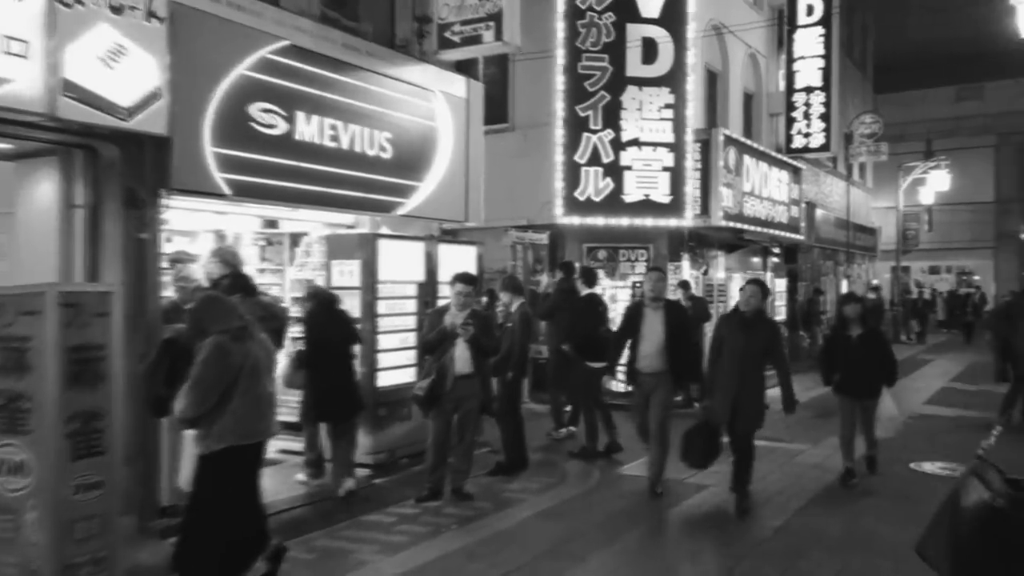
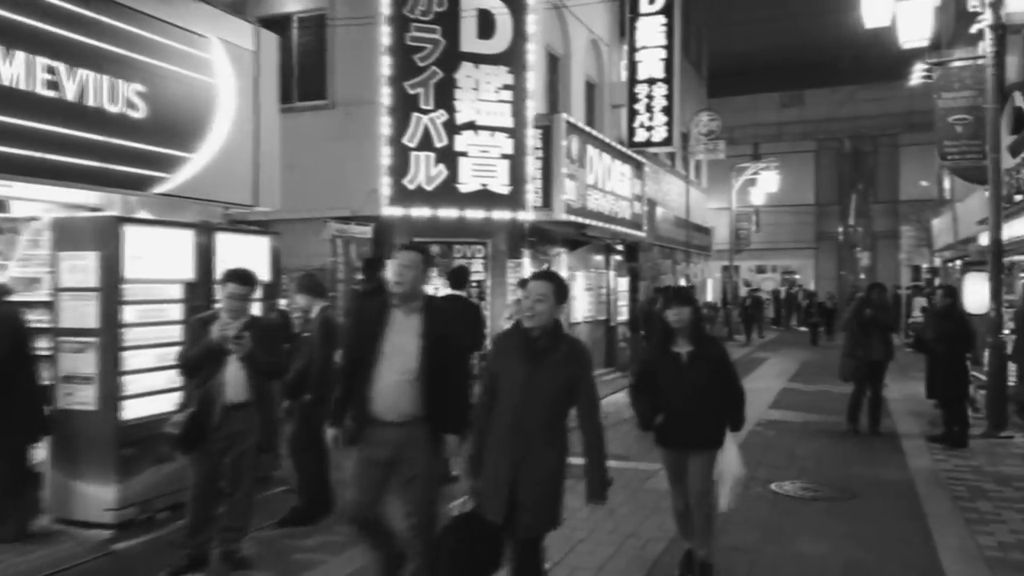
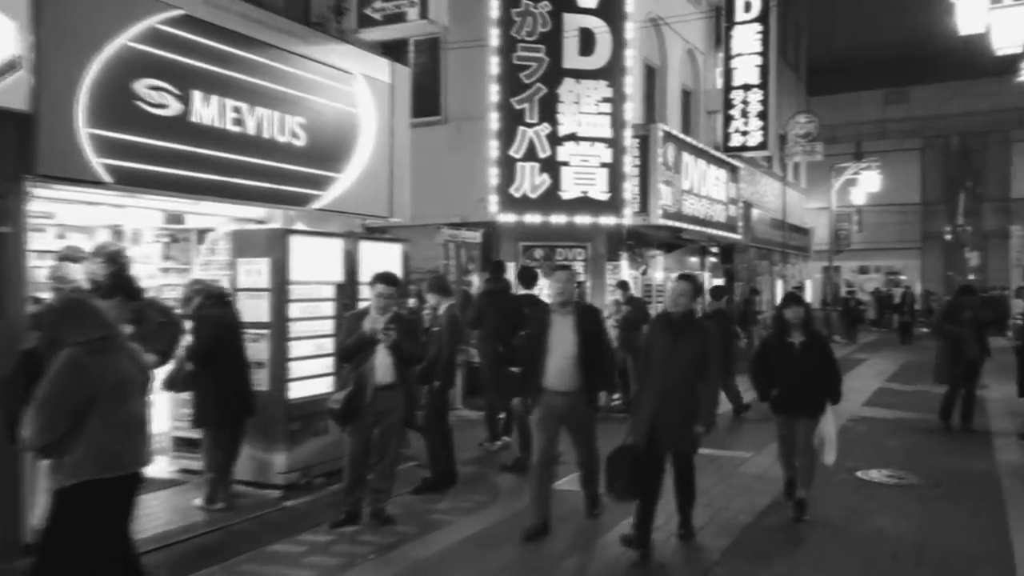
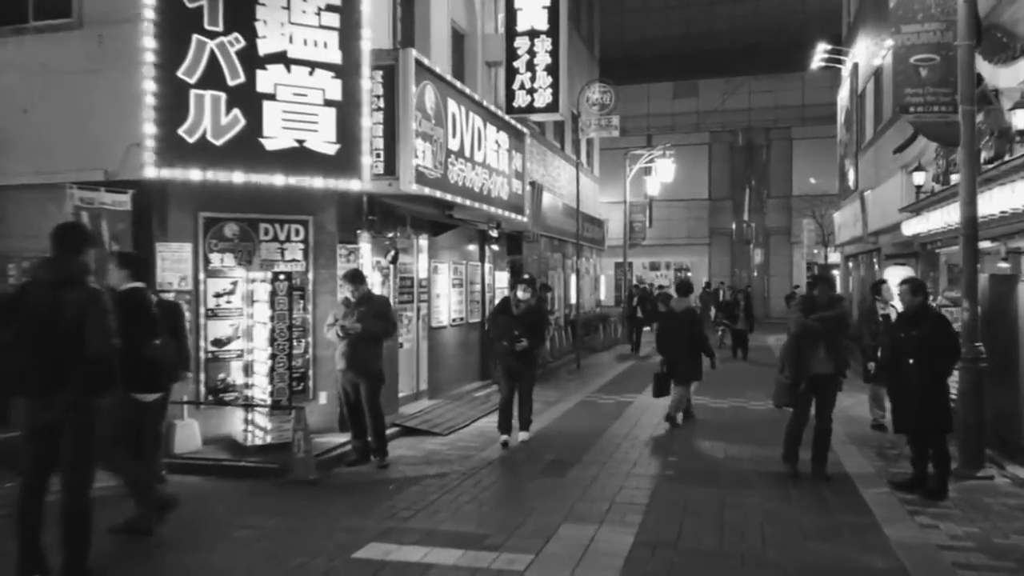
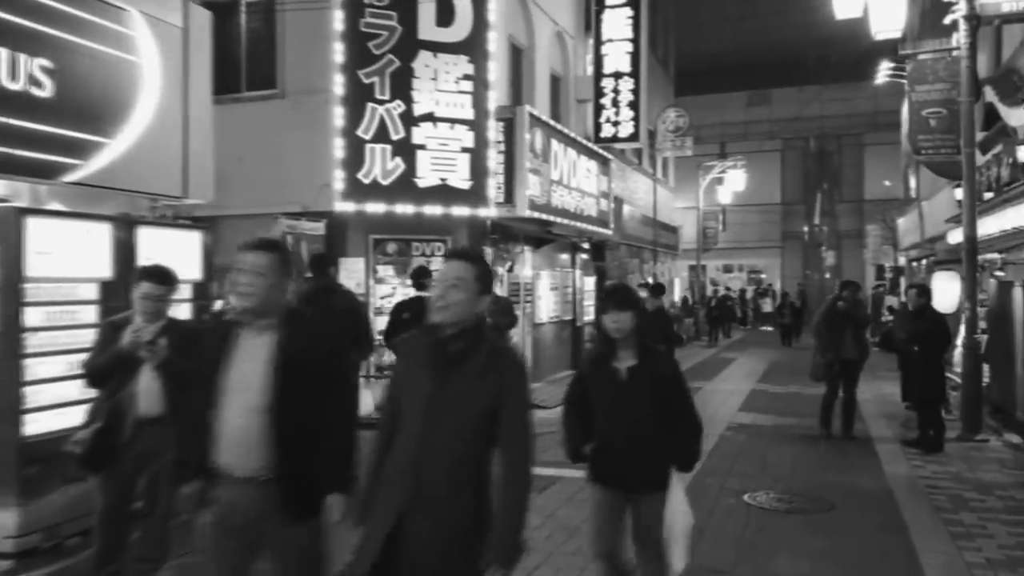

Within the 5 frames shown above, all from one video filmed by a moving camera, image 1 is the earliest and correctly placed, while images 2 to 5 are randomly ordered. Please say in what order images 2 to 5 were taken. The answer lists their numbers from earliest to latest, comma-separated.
3, 2, 5, 4
